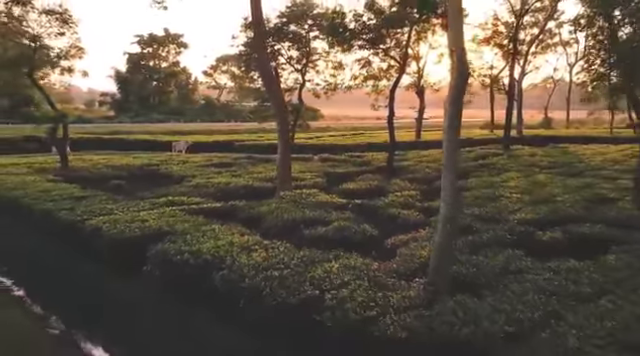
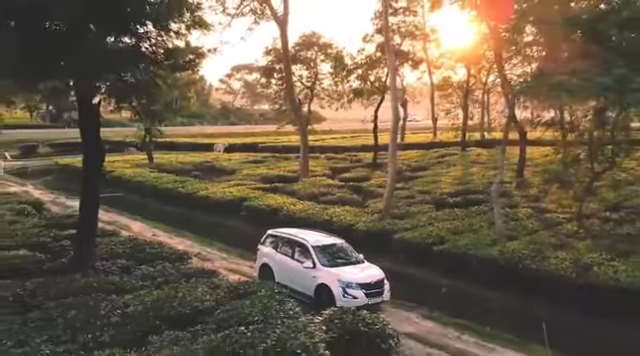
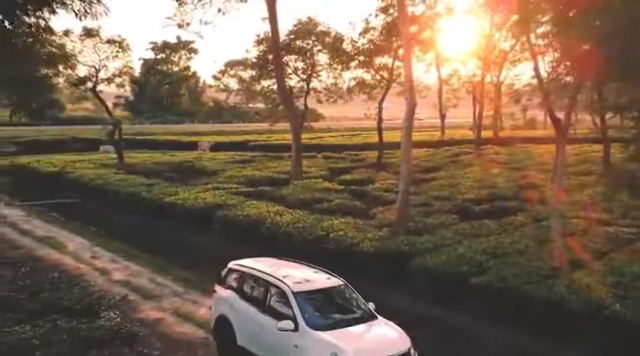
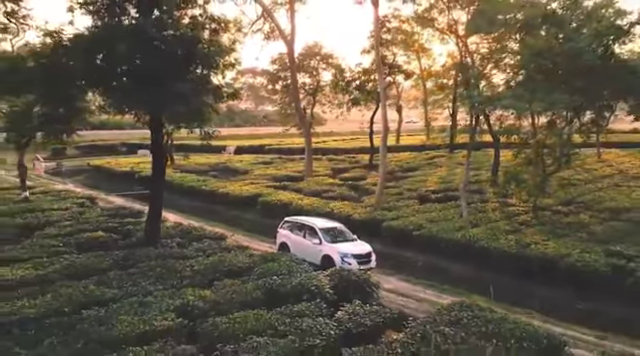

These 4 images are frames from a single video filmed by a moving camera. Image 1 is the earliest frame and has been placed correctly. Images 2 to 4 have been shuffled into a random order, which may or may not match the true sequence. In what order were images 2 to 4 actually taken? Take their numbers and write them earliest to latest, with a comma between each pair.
3, 2, 4
